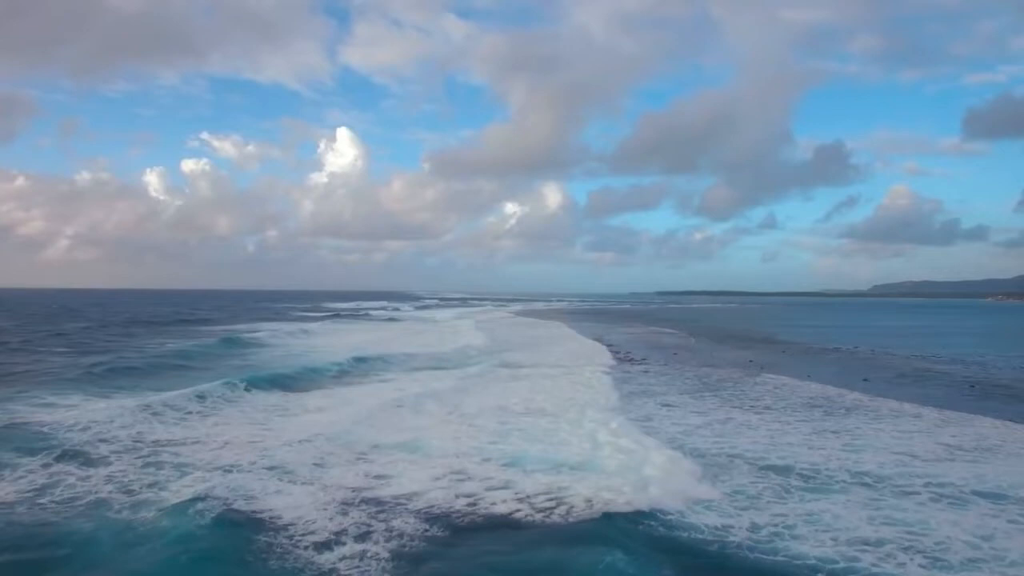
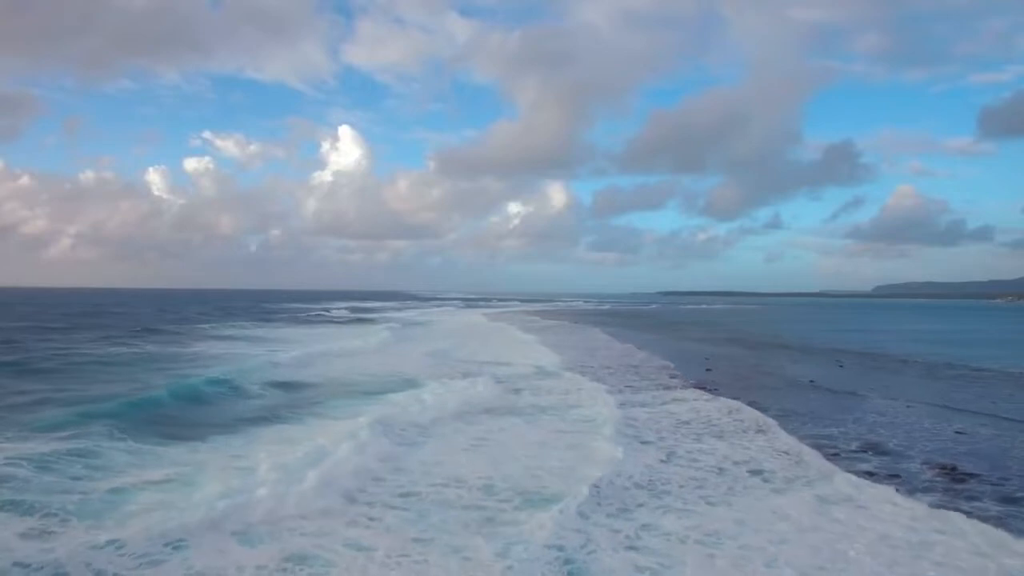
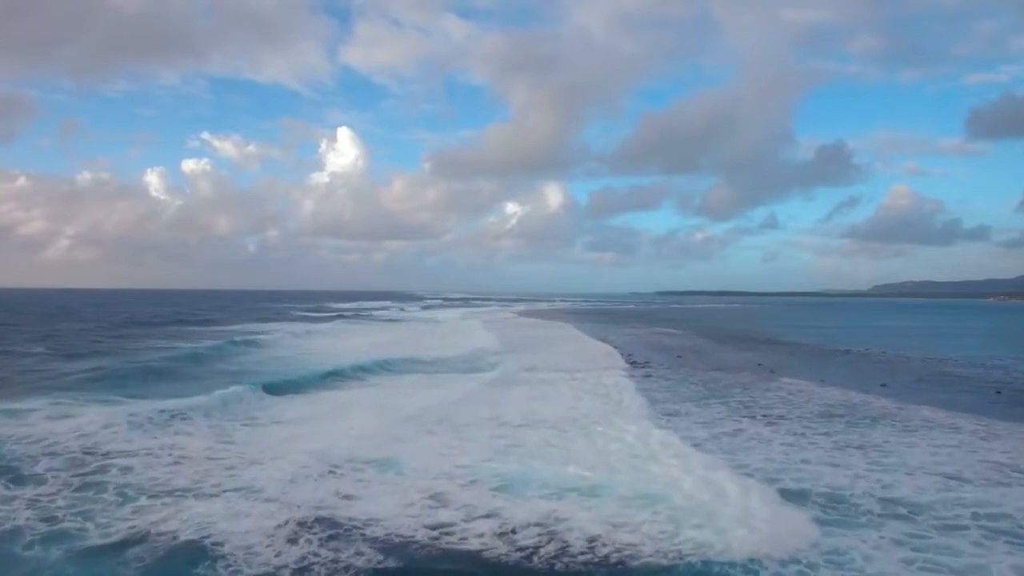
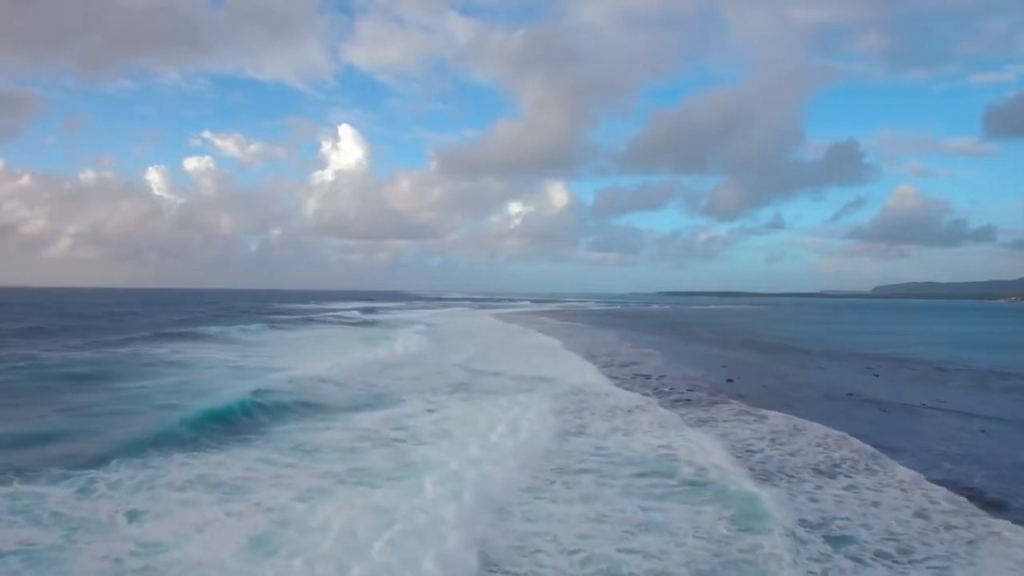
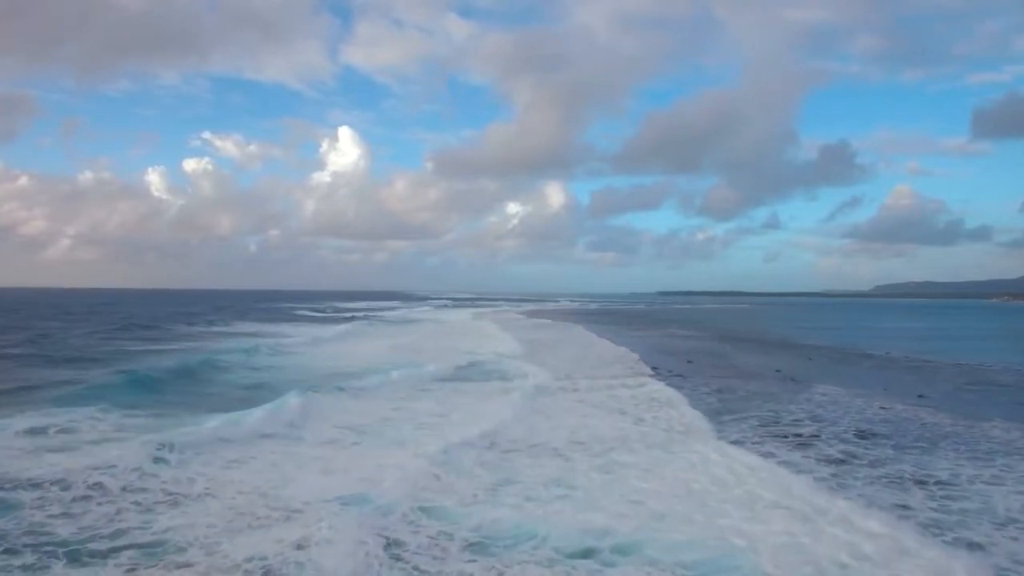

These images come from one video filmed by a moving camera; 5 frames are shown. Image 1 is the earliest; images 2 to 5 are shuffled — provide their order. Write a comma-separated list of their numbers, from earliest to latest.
3, 5, 2, 4
